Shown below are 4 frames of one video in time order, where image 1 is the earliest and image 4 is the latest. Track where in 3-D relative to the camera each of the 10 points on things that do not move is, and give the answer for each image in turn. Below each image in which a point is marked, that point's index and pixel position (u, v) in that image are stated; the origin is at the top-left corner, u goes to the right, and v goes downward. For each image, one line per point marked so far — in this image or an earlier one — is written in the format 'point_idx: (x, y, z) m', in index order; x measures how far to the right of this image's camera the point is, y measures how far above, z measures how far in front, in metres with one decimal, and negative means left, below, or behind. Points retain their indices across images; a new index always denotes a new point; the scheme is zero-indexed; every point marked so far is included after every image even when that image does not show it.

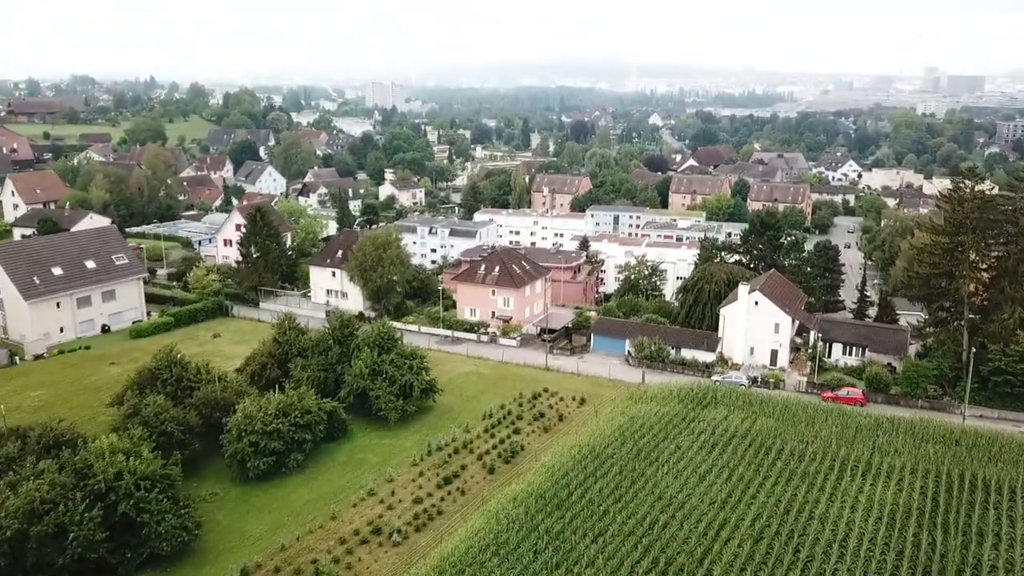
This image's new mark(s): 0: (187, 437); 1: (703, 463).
0: (-6.5, -3.0, +16.2) m
1: (+3.8, -3.5, +16.0) m
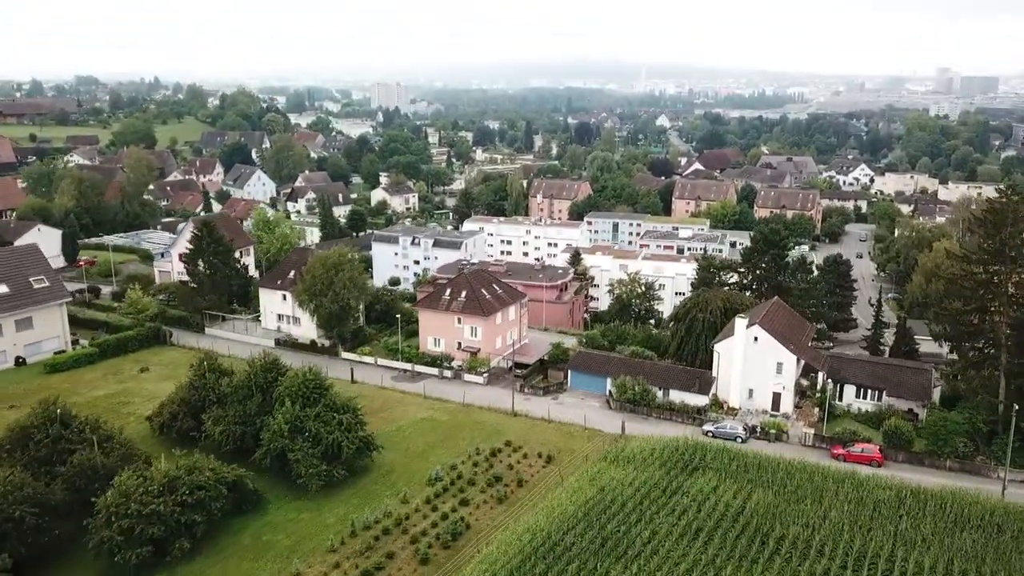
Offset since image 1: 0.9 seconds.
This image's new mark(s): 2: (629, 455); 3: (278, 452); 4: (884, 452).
0: (-7.6, -3.8, +13.1) m
1: (+2.7, -4.3, +12.8) m
2: (+2.5, -3.5, +17.0) m
3: (-4.6, -3.2, +16.0) m
4: (+8.3, -3.6, +17.9) m
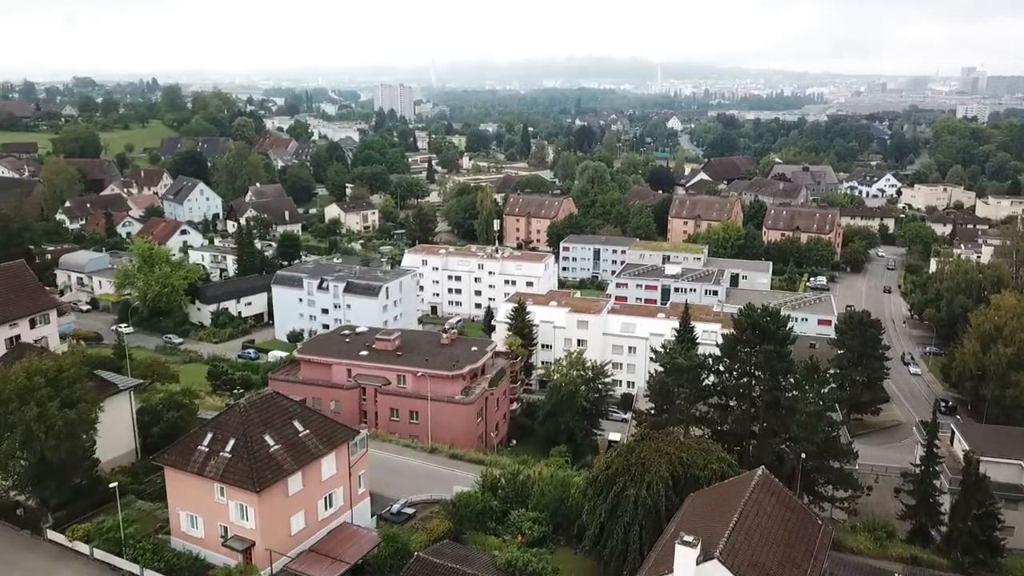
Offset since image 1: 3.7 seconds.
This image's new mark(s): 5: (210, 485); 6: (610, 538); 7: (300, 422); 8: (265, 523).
0: (-11.3, -6.3, +3.4) m
1: (-1.0, -6.9, +2.9) m
2: (-1.2, -6.1, +7.1) m
3: (-8.3, -5.8, +6.3) m
4: (+4.7, -6.2, +7.9) m
5: (-5.2, -3.4, +14.0) m
6: (+1.6, -4.1, +13.3) m
7: (-3.9, -2.5, +15.1) m
8: (-4.2, -4.0, +13.9) m
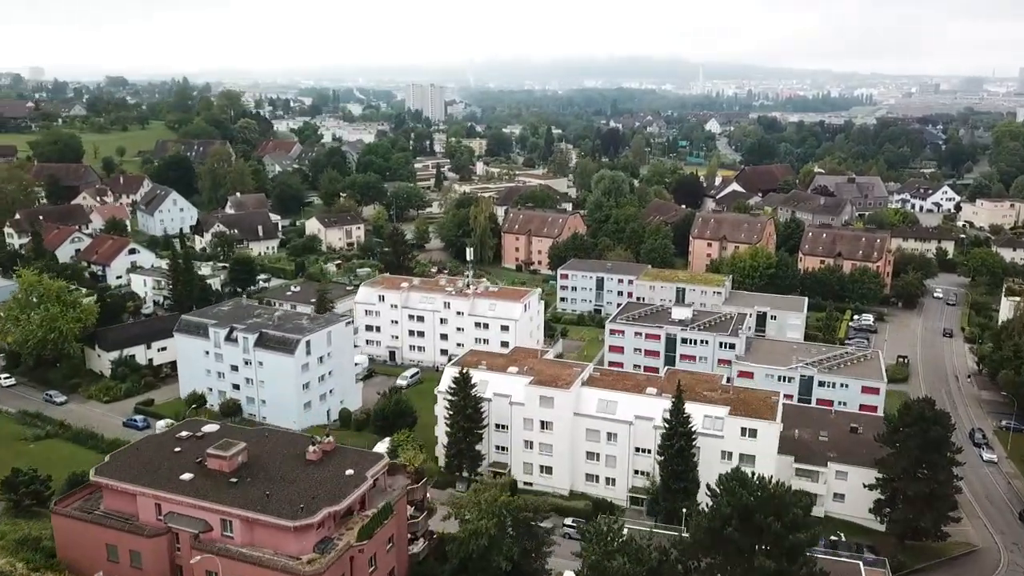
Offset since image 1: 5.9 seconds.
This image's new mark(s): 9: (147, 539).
0: (-14.6, -8.1, -3.7) m
1: (-4.3, -8.8, -4.7) m
2: (-4.3, -8.1, -0.5) m
3: (-11.4, -7.7, -1.0) m
4: (+1.6, -8.3, 0.0) m
5: (-8.0, -5.3, +6.6) m
6: (-1.2, -6.1, +5.6) m
7: (-6.6, -4.4, +7.6) m
8: (-6.9, -5.9, +6.4) m
9: (-7.1, -4.9, +15.7) m
